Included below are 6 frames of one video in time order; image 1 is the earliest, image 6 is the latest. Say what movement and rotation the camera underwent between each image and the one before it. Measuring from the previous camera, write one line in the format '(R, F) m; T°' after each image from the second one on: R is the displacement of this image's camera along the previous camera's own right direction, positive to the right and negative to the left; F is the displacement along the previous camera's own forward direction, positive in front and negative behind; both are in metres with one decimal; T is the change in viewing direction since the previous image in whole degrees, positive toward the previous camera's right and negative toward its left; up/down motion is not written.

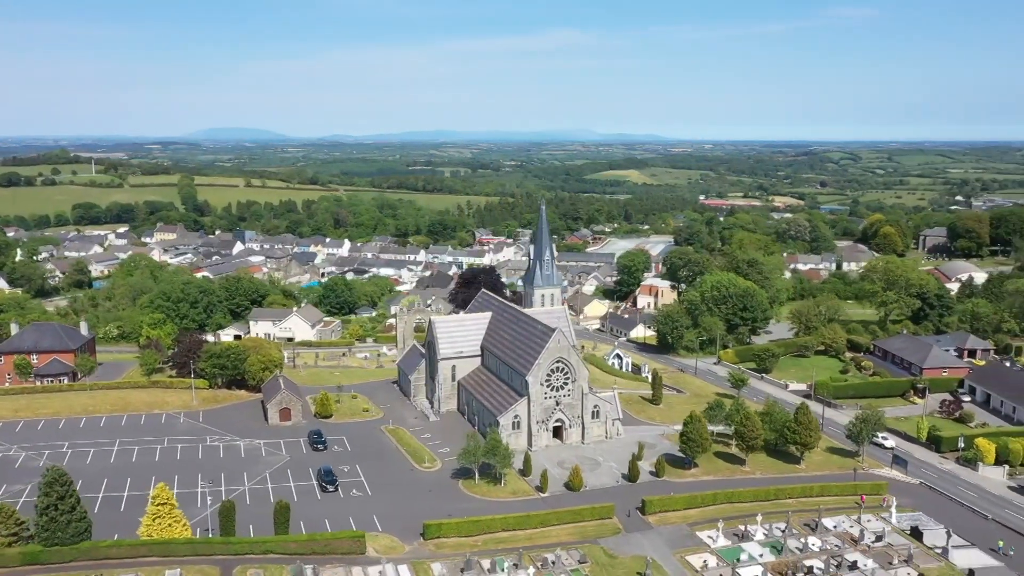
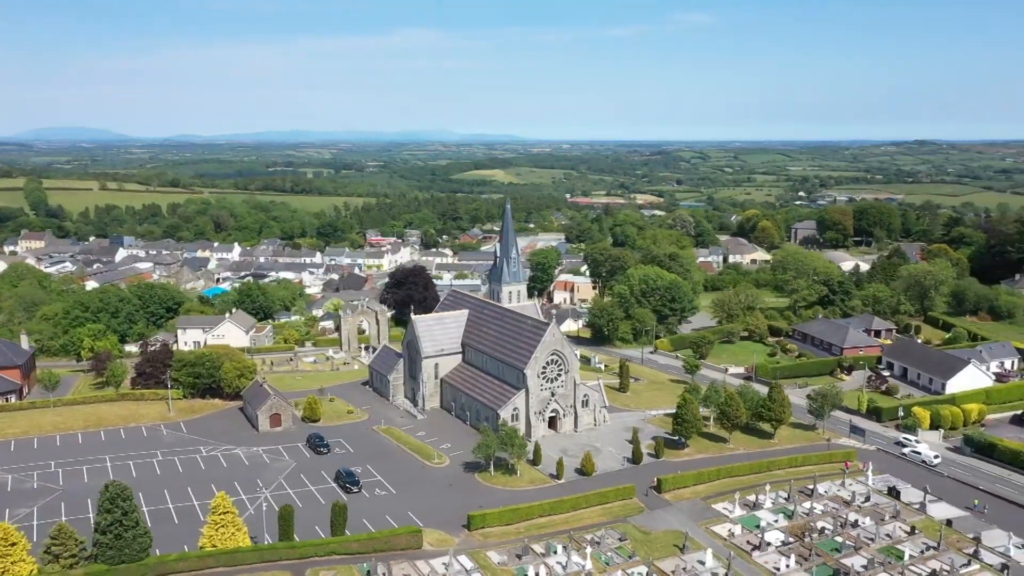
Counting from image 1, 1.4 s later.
(-8.5, -0.8) m; +9°
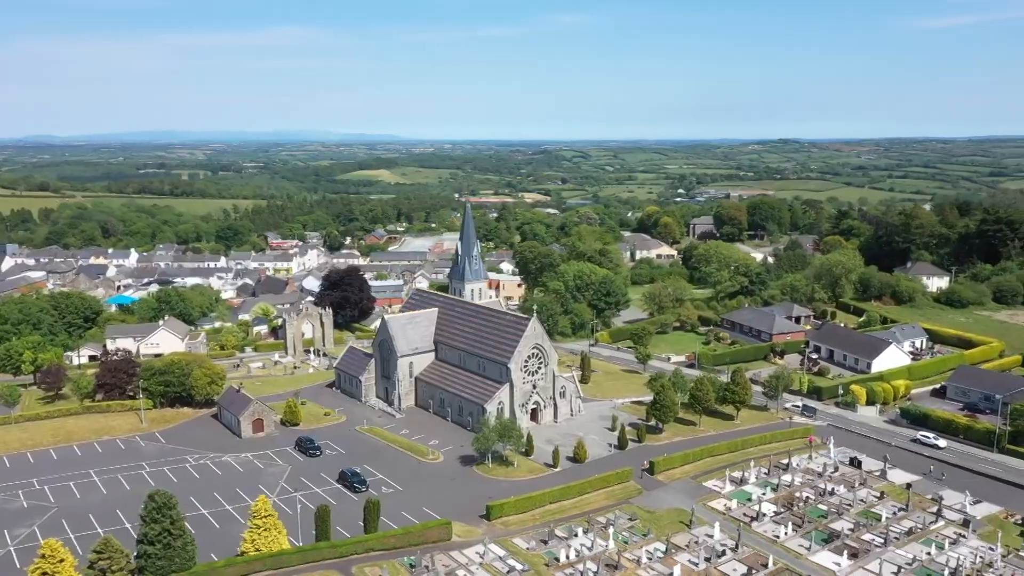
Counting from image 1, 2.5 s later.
(-6.5, -0.9) m; +8°
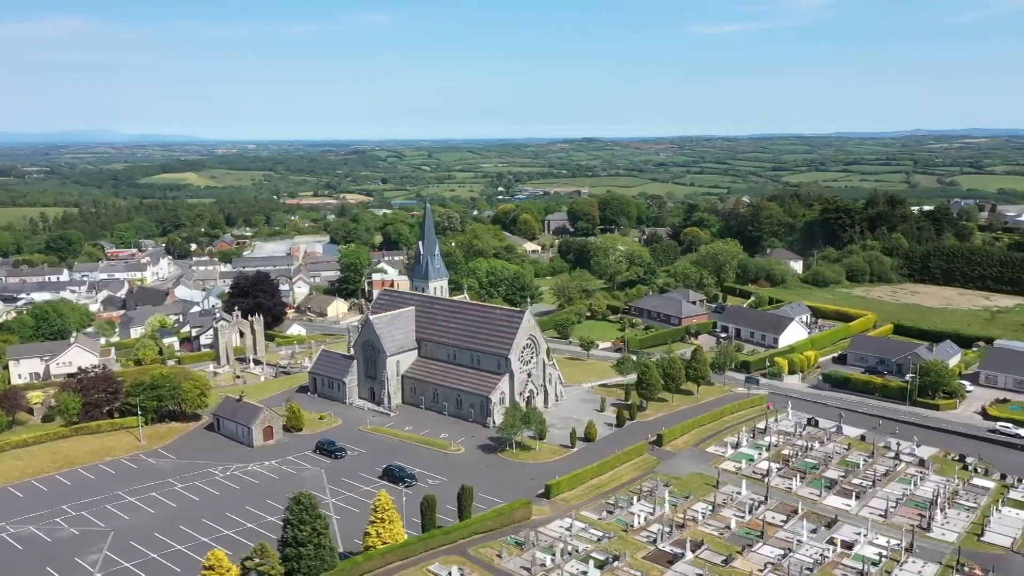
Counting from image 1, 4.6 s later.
(-12.6, -1.4) m; +13°
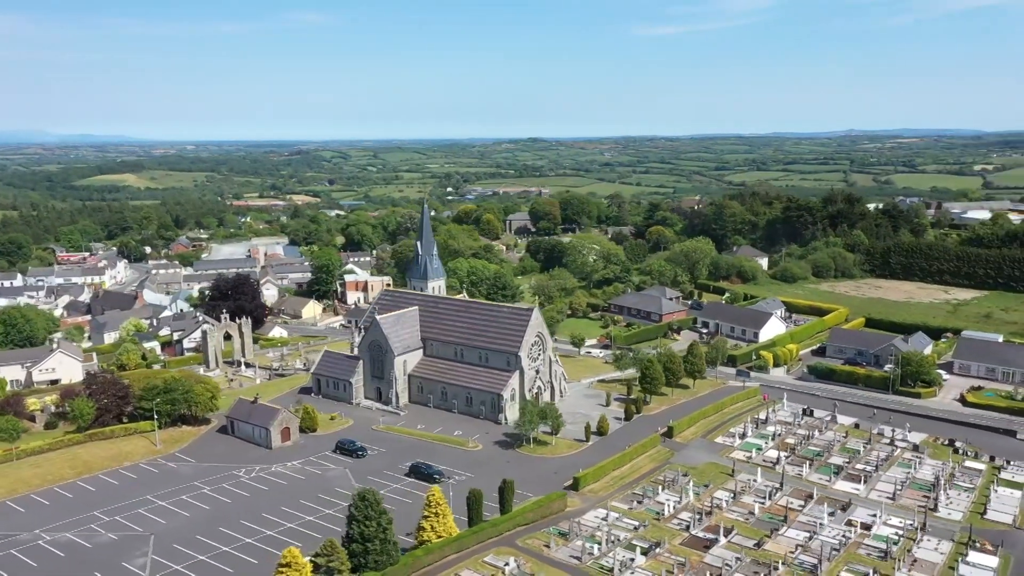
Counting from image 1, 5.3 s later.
(-4.5, -0.8) m; +4°
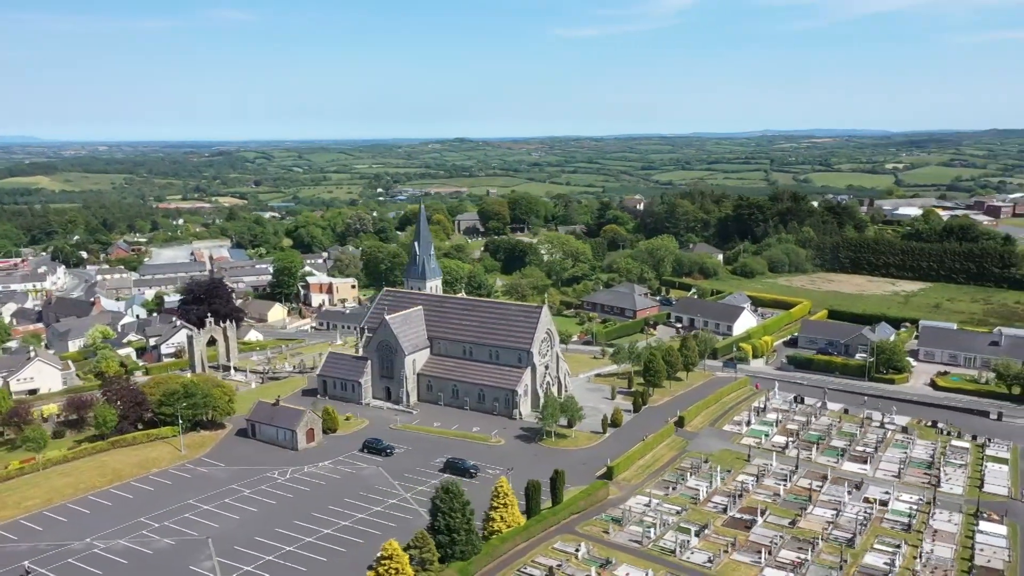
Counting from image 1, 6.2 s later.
(-6.1, -1.0) m; +5°
